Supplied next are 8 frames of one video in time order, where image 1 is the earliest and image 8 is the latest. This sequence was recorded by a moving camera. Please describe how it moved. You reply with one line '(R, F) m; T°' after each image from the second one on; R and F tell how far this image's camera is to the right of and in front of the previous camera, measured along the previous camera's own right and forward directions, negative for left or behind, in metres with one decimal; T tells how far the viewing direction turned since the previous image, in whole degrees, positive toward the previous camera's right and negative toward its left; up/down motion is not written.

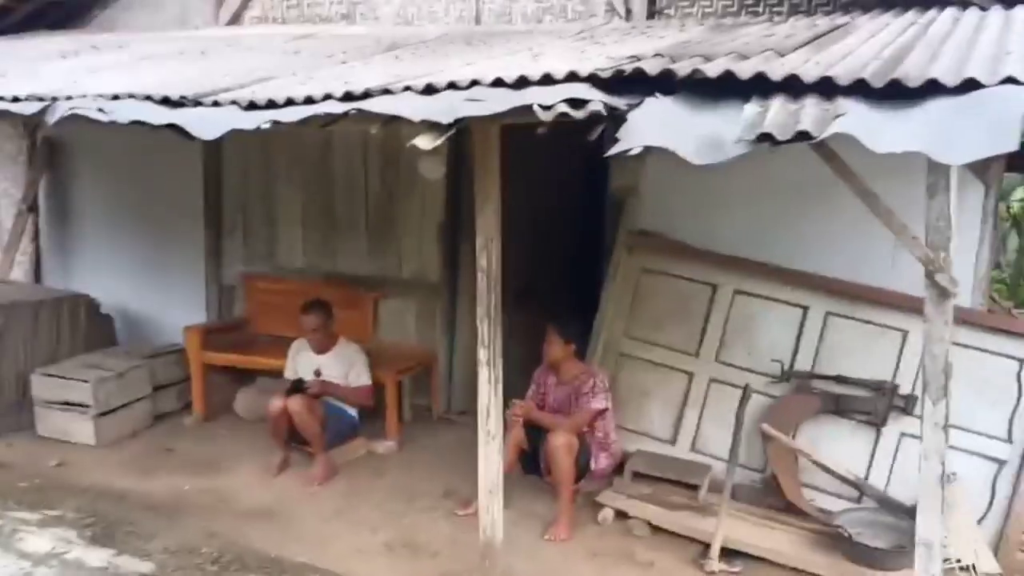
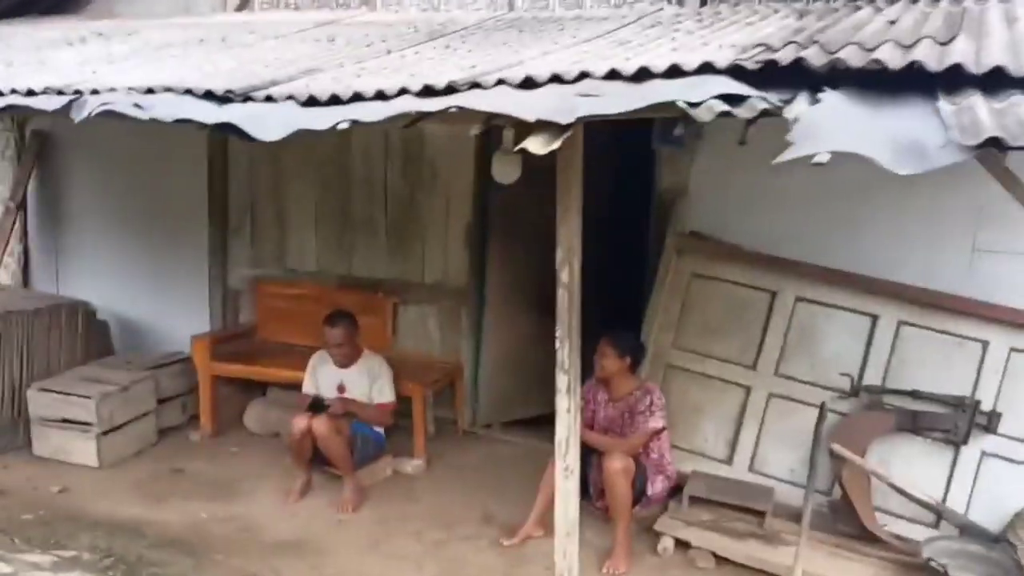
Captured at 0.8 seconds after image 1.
(-0.4, +0.4) m; +2°
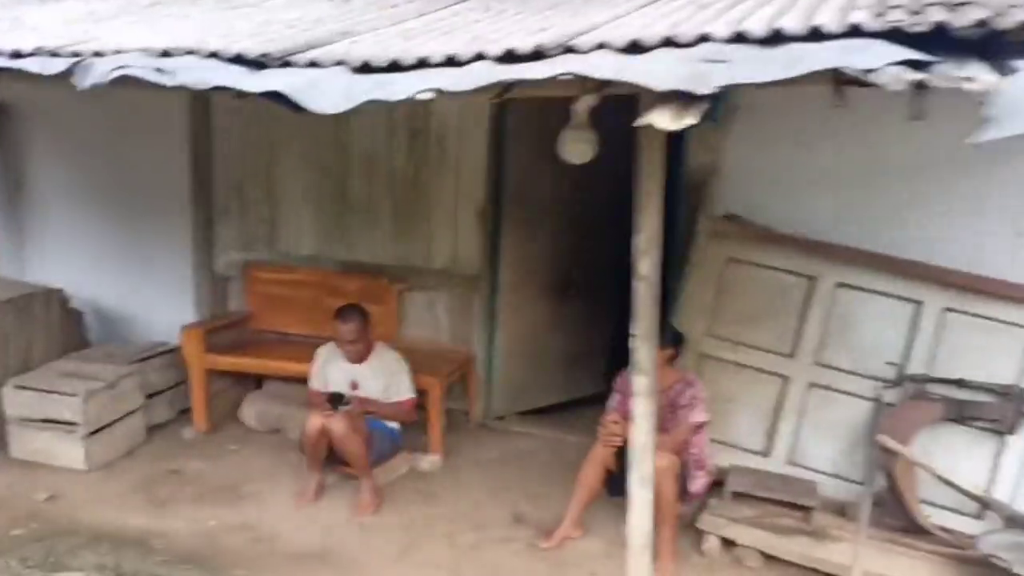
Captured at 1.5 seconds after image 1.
(-0.4, +0.3) m; +3°
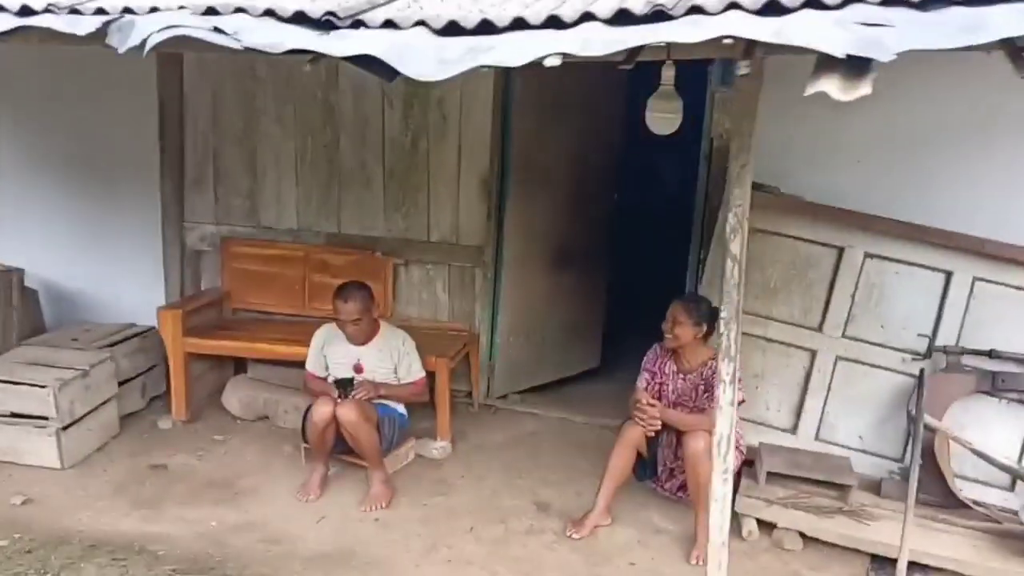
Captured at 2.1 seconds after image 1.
(-0.4, +0.3) m; +5°
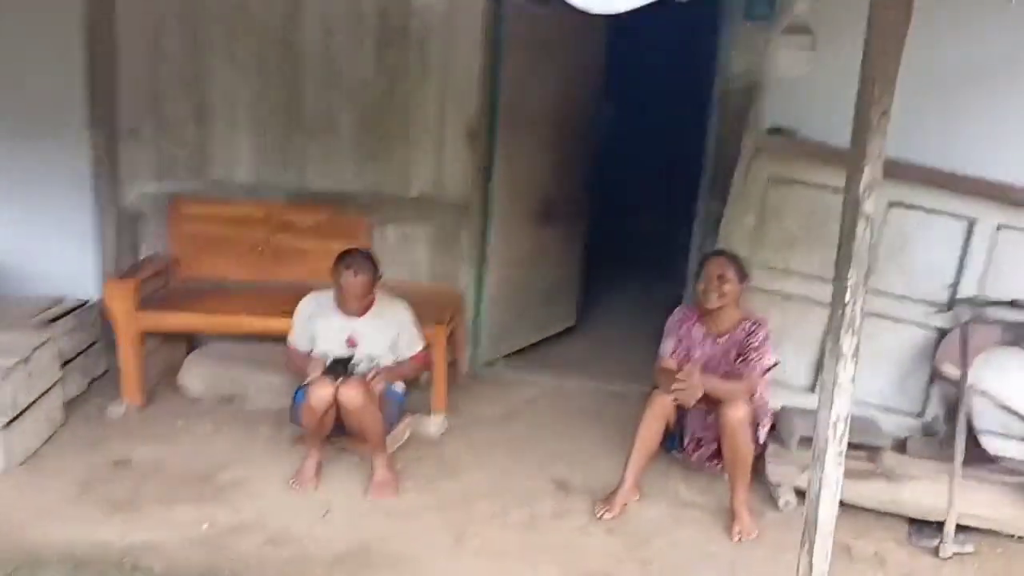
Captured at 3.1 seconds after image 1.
(-0.5, +0.4) m; +7°
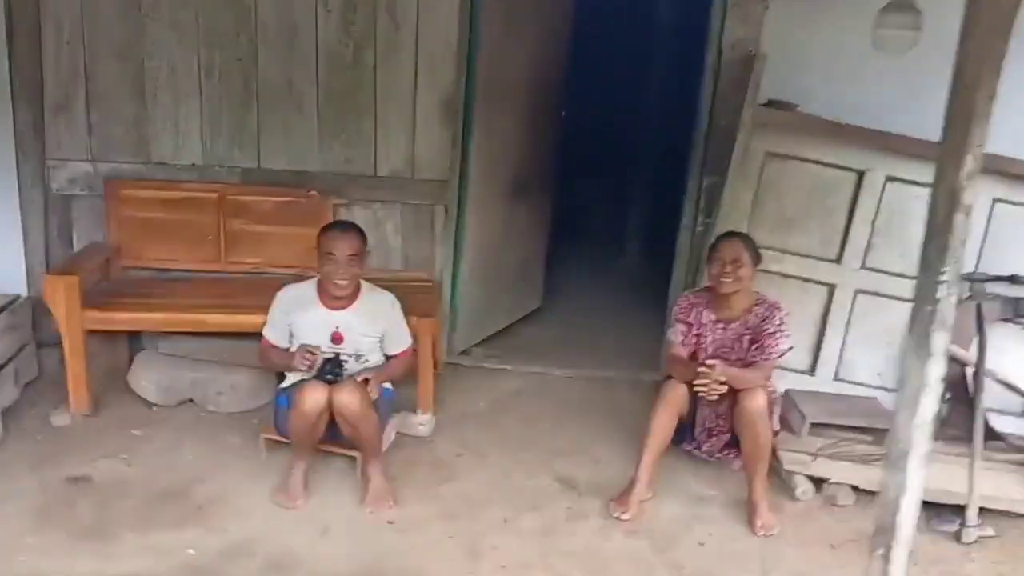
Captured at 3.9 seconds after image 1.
(-0.4, +0.3) m; +6°
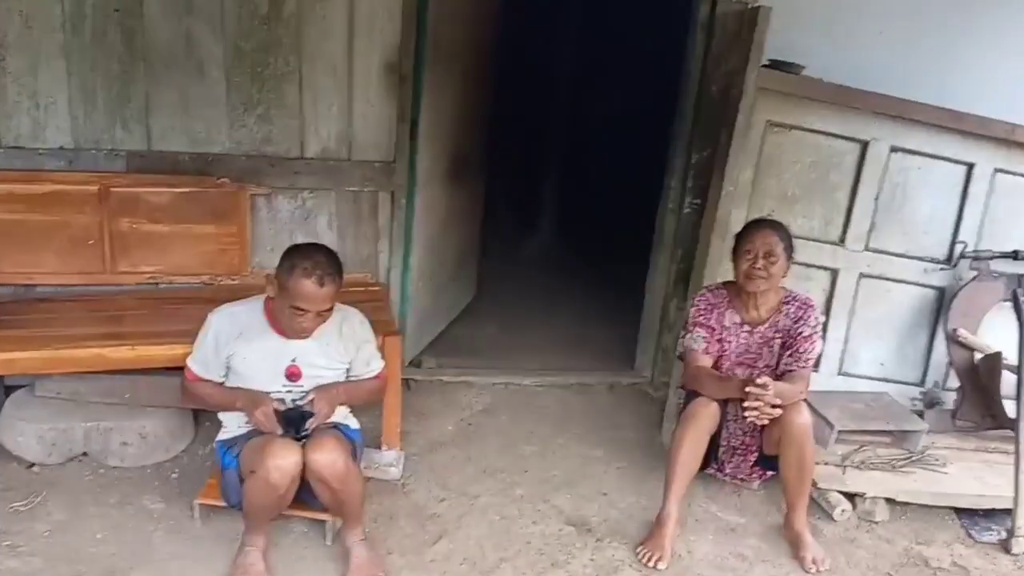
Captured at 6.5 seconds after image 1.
(-0.5, +0.7) m; +11°
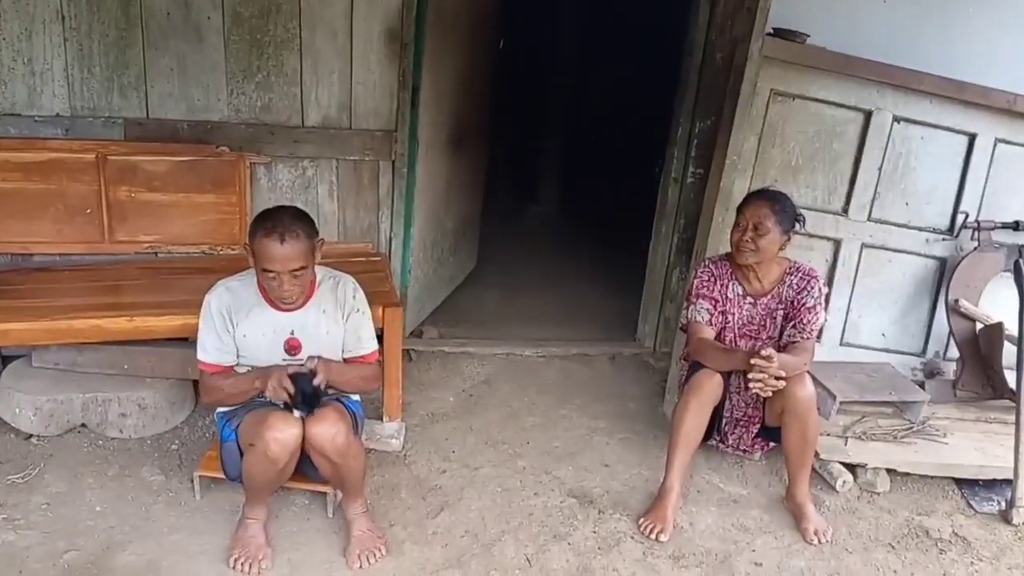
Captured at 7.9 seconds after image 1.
(0.0, 0.0) m; 0°
